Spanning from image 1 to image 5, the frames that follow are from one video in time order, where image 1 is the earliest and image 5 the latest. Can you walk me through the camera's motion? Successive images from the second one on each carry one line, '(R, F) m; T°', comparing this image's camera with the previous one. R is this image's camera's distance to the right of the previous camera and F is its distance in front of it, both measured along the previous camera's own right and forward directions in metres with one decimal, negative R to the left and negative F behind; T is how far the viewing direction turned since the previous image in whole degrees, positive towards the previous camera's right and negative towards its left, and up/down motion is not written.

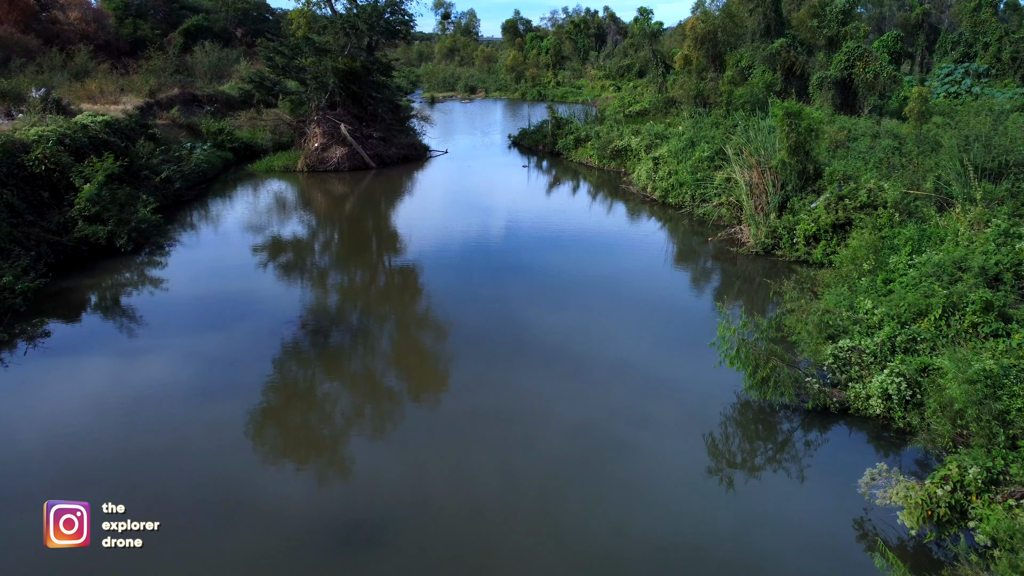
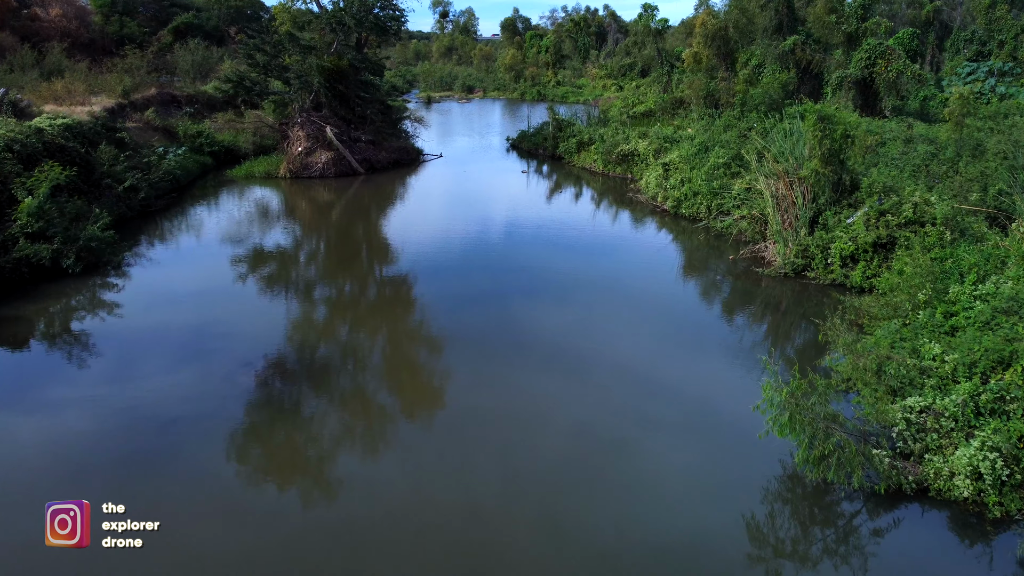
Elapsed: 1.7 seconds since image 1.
(0.0, +1.1) m; 0°
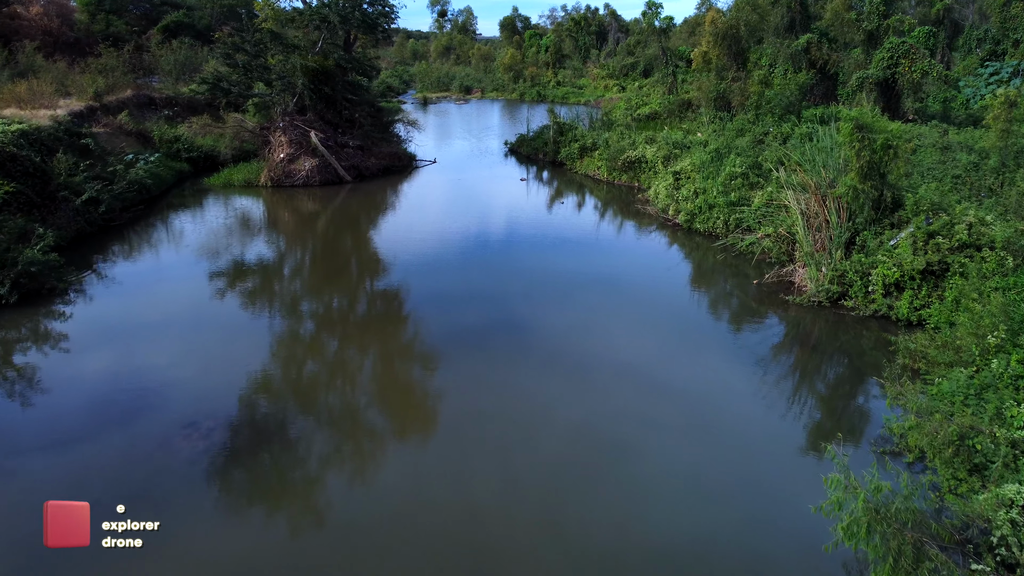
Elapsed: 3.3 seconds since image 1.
(0.0, +1.0) m; 0°
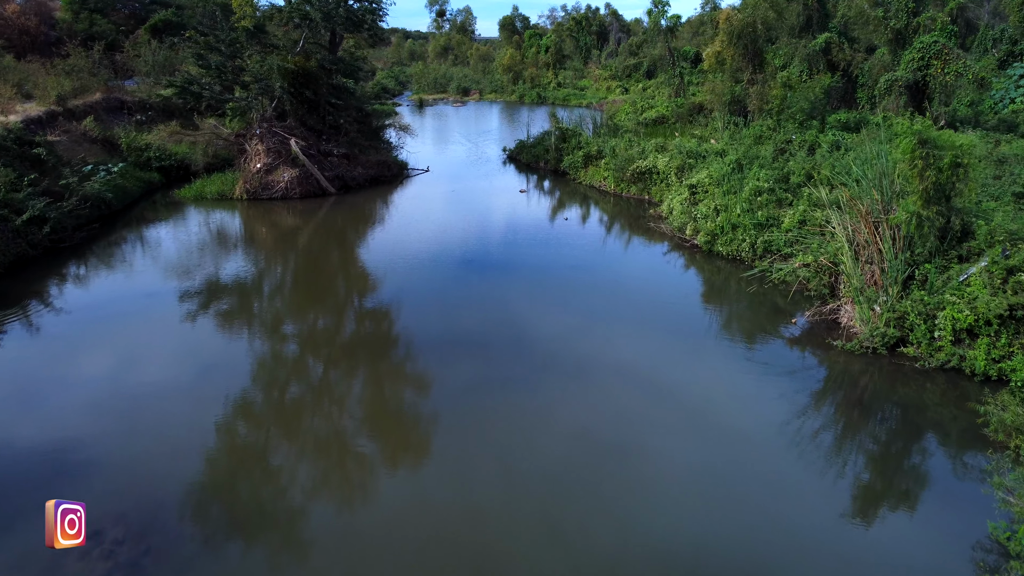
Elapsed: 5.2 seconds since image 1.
(0.0, +1.2) m; 0°
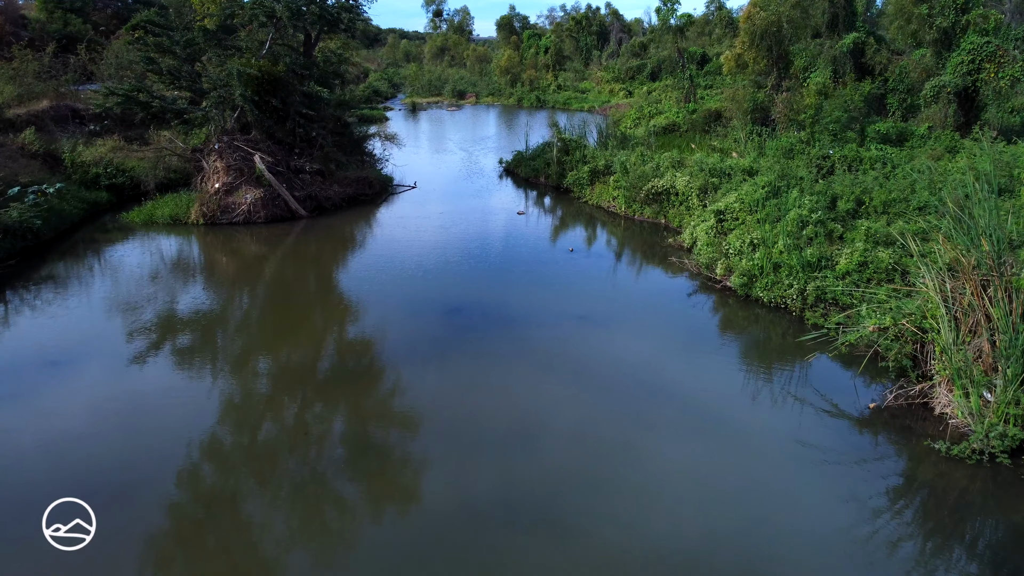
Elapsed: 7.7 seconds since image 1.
(0.0, +1.7) m; 0°
